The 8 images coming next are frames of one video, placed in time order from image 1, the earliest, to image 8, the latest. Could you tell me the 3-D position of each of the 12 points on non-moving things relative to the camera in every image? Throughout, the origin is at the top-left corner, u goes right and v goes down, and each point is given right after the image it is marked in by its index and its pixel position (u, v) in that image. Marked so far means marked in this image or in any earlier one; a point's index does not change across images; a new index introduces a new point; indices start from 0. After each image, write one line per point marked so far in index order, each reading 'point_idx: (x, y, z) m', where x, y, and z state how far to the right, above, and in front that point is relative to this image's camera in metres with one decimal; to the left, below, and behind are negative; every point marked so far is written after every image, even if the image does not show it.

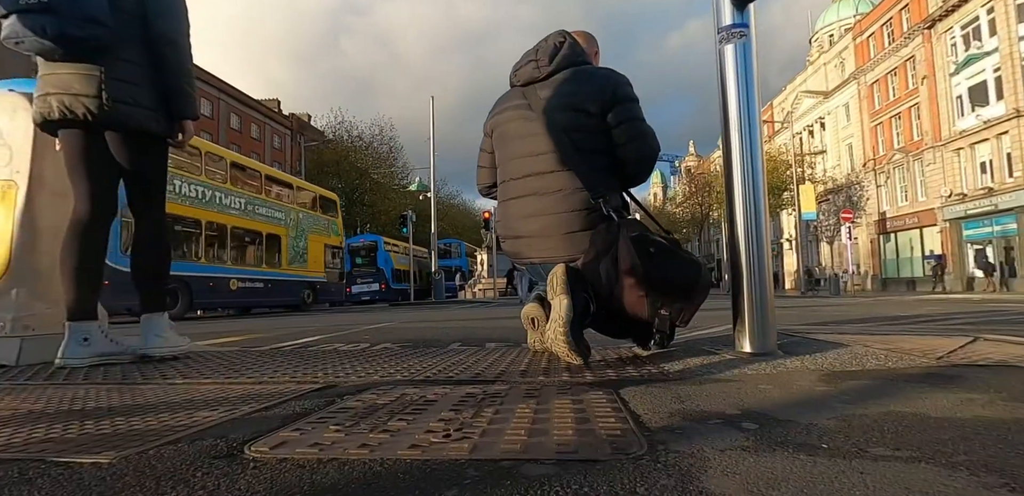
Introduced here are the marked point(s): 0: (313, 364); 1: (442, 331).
0: (-1.3, -0.8, +3.7) m
1: (-0.9, -1.3, +8.0) m
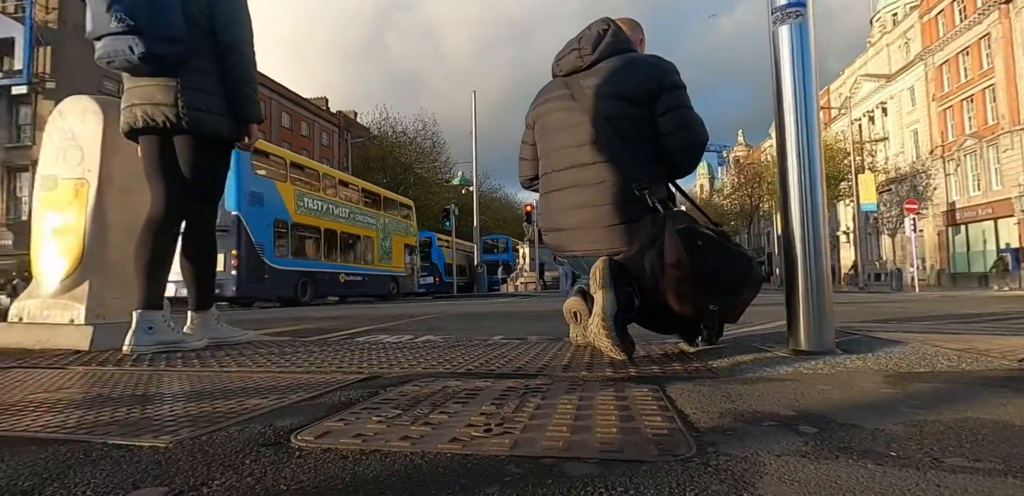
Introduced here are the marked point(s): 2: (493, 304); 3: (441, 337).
0: (-1.0, -0.7, +3.8) m
1: (-0.2, -1.2, +8.0) m
2: (-0.5, -1.7, +16.1) m
3: (-0.7, -1.0, +6.0) m
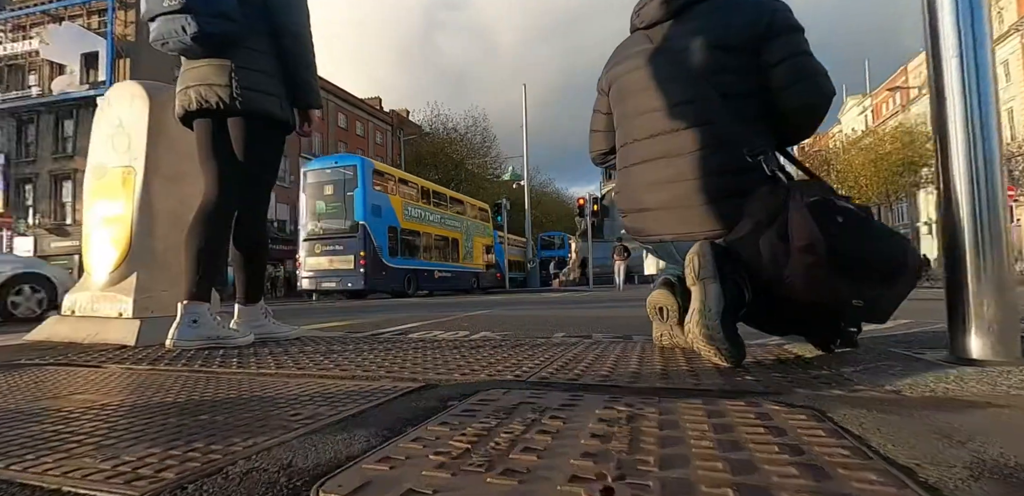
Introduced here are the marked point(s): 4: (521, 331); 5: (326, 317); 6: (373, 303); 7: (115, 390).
0: (-0.6, -0.6, +3.4) m
1: (+0.6, -1.1, +7.5) m
2: (+1.0, -1.5, +15.6) m
3: (0.0, -0.9, +5.5) m
4: (+0.3, -1.1, +6.3) m
5: (-2.8, -1.2, +8.4) m
6: (-3.5, -1.6, +15.2) m
7: (-1.6, -0.6, +2.3) m
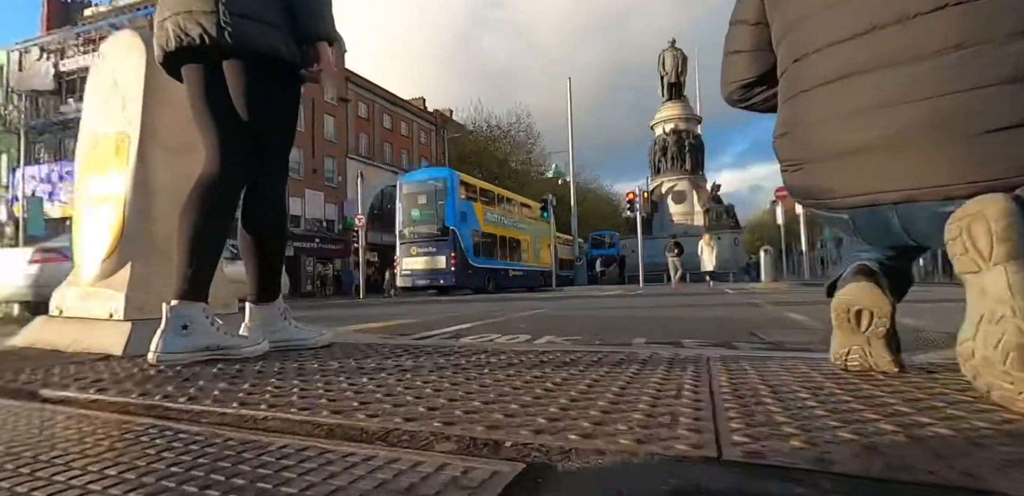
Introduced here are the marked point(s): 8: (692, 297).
0: (-0.1, -0.5, +2.3) m
1: (+1.3, -1.0, +6.4) m
2: (+2.4, -1.3, +14.4) m
3: (+0.6, -0.8, +4.4) m
4: (+0.9, -1.0, +5.2) m
5: (-1.9, -1.1, +7.5) m
6: (-2.1, -1.5, +14.3) m
7: (-1.3, -0.5, +1.4) m
8: (+5.0, -1.5, +17.5) m
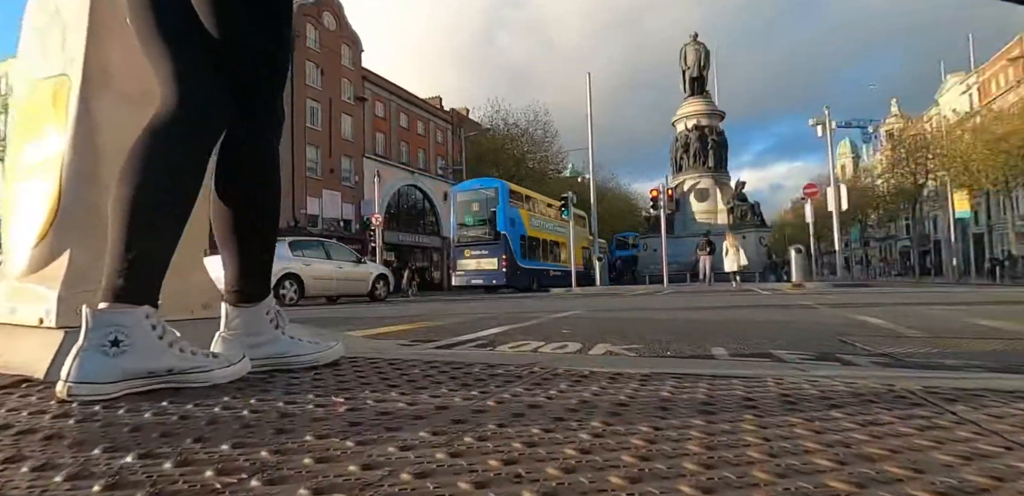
0: (+0.2, -0.4, +1.3) m
1: (+1.8, -0.9, +5.3) m
2: (+3.1, -1.3, +13.3) m
3: (+1.0, -0.7, +3.4) m
4: (+1.3, -0.9, +4.2) m
5: (-1.5, -1.0, +6.5) m
6: (-1.4, -1.4, +13.4) m
7: (-1.0, -0.4, +0.4) m
8: (+5.7, -1.4, +16.3) m
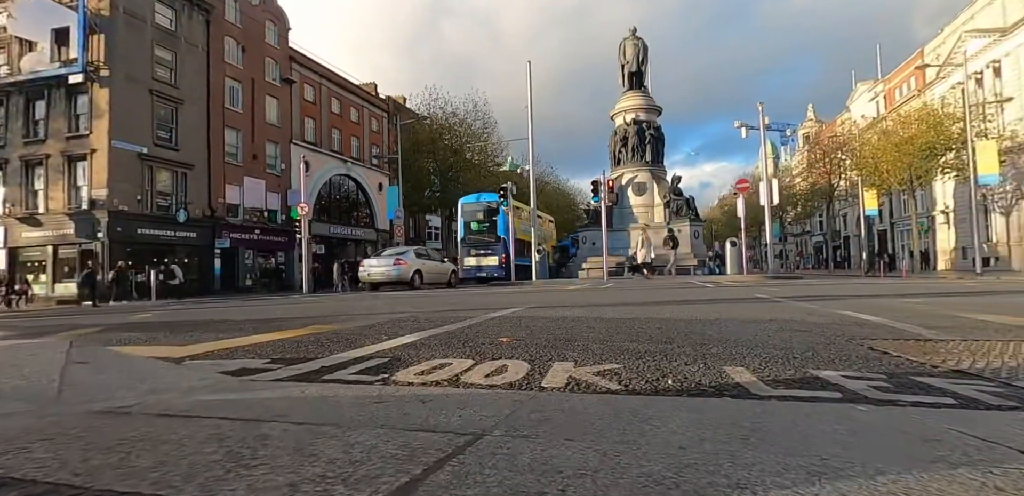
0: (+0.1, -0.3, -0.5) m
1: (+1.2, -0.7, +3.7) m
2: (+1.7, -1.0, +11.7) m
3: (+0.6, -0.5, +1.7) m
4: (+0.9, -0.8, +2.5) m
5: (-2.1, -0.8, +4.5) m
6: (-2.8, -1.1, +11.3) m
7: (-1.0, -0.3, -1.6) m
8: (+4.0, -1.1, +15.0) m
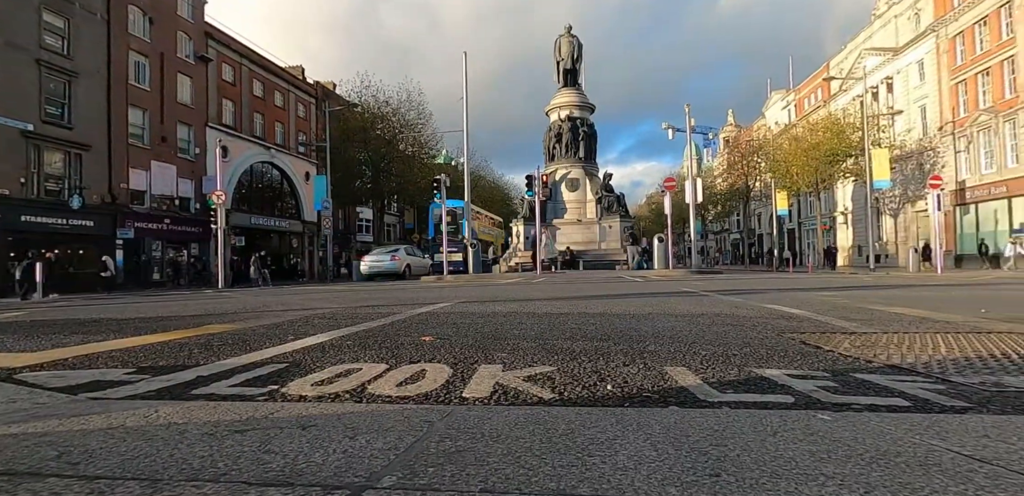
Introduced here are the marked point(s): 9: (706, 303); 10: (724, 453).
0: (+0.1, -0.3, -0.9) m
1: (+0.8, -0.6, +3.4) m
2: (+0.2, -0.8, +11.4) m
3: (+0.4, -0.5, +1.3) m
4: (+0.6, -0.7, +2.2) m
5: (-2.7, -0.7, +3.8) m
6: (-4.2, -1.0, +10.5) m
7: (-0.8, -0.3, -2.1) m
8: (+2.2, -1.0, +14.9) m
9: (+3.3, -0.9, +9.3) m
10: (+0.8, -0.7, +2.0) m
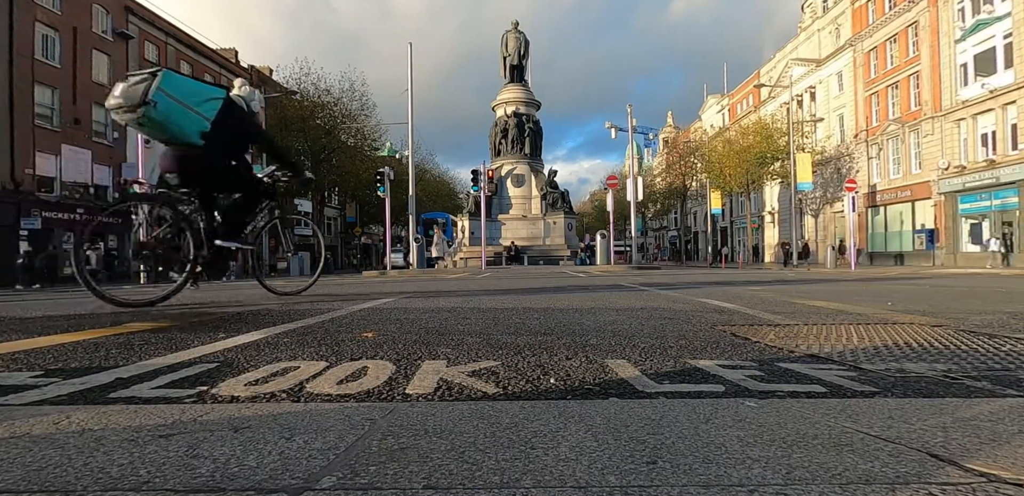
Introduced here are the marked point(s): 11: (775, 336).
0: (+0.2, -0.3, -0.9) m
1: (+0.4, -0.6, +3.4) m
2: (-0.9, -0.7, +11.4) m
3: (+0.3, -0.5, +1.3) m
4: (+0.4, -0.7, +2.2) m
5: (-3.0, -0.6, +3.5) m
6: (-5.2, -0.8, +10.0) m
7: (-0.6, -0.3, -2.2) m
8: (+0.7, -0.8, +15.1) m
9: (+2.3, -0.9, +9.6) m
10: (+0.6, -0.7, +2.1) m
11: (+2.4, -0.8, +4.9) m
